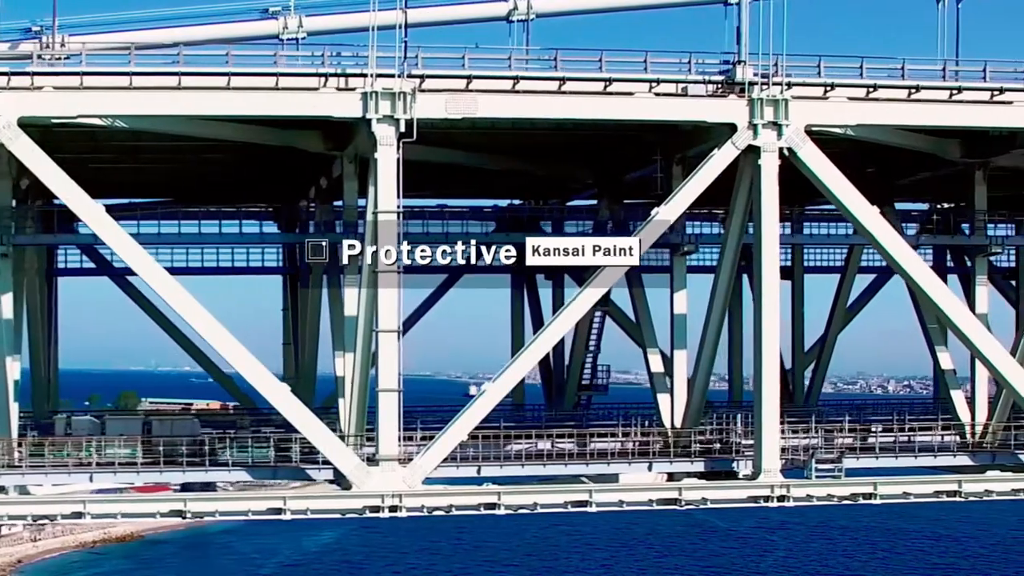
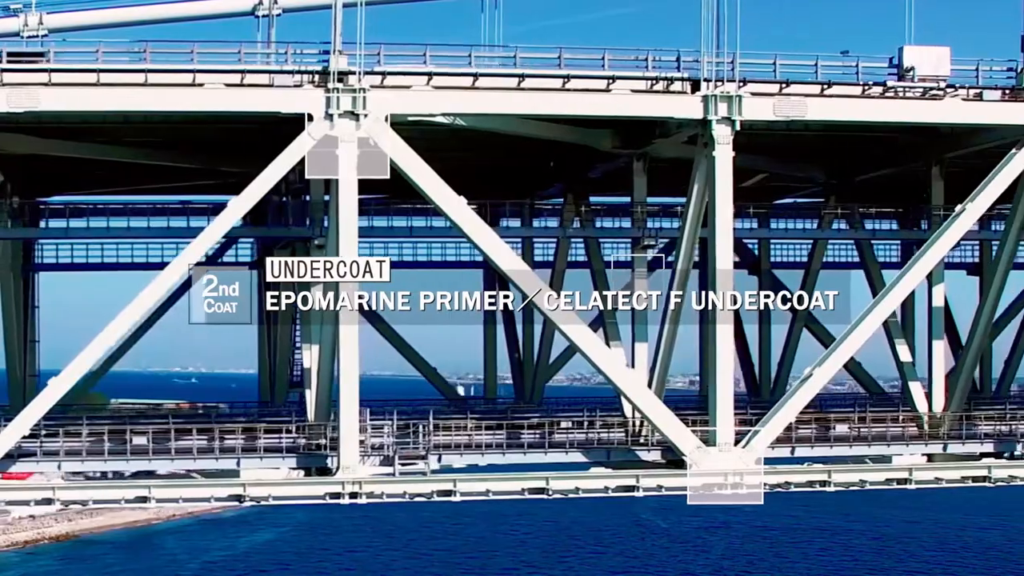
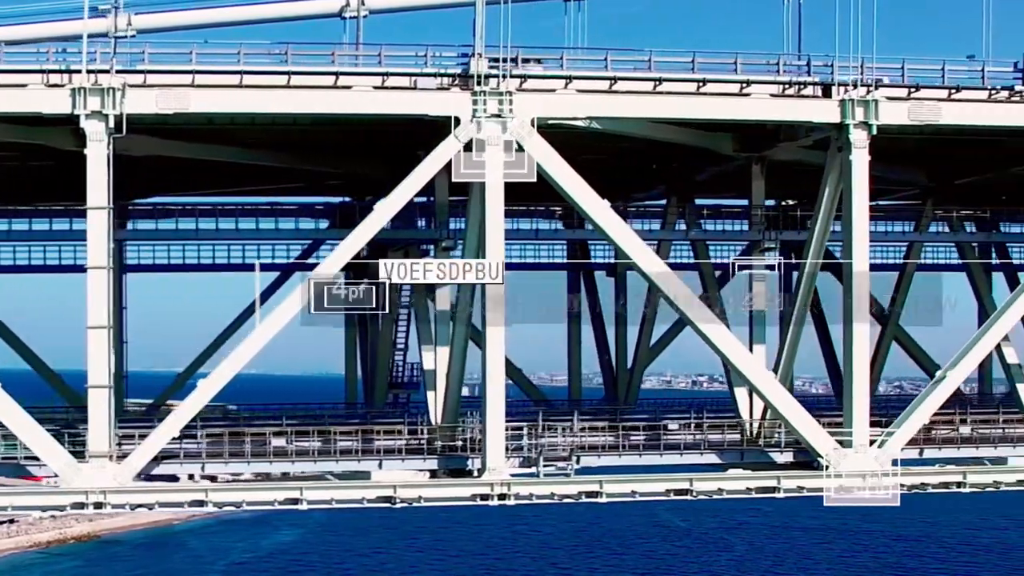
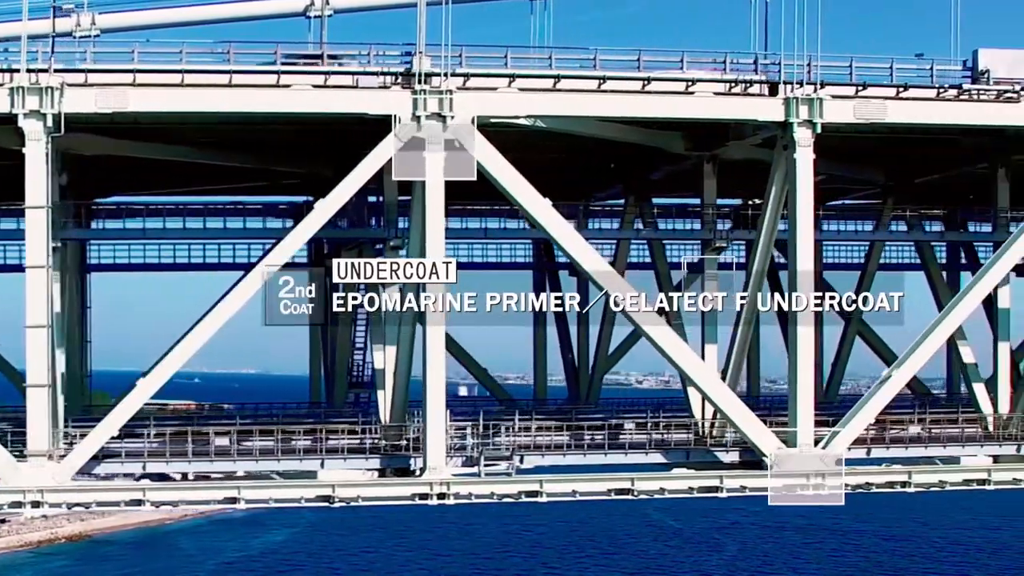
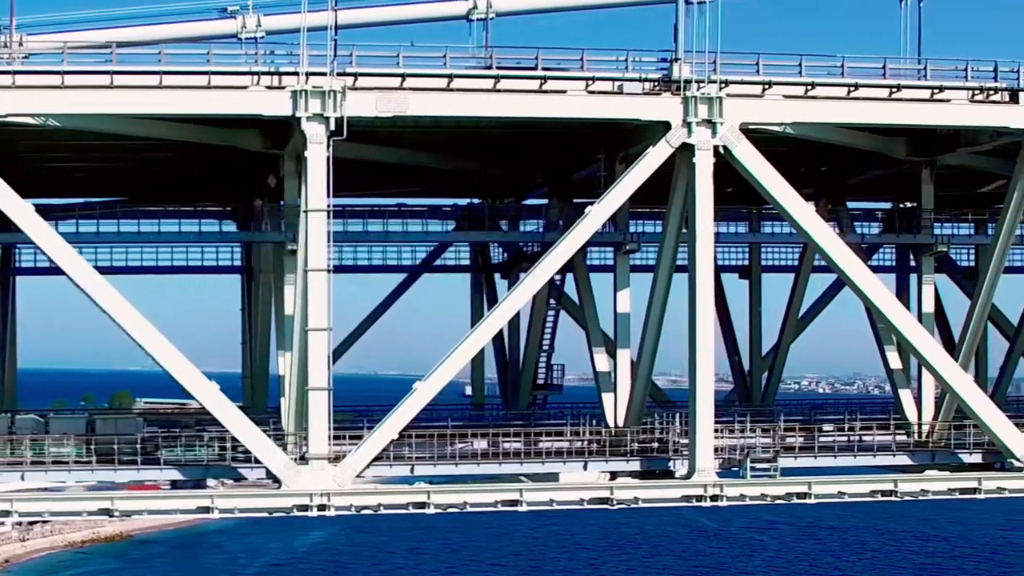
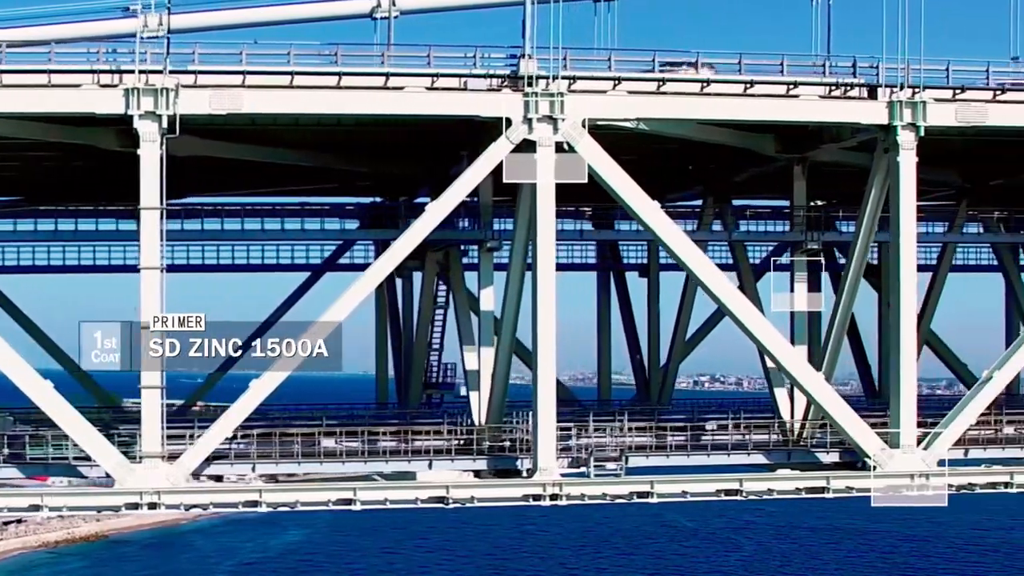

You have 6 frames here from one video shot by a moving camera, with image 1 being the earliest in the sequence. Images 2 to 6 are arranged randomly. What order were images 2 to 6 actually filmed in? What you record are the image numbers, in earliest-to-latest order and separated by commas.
5, 6, 3, 4, 2
